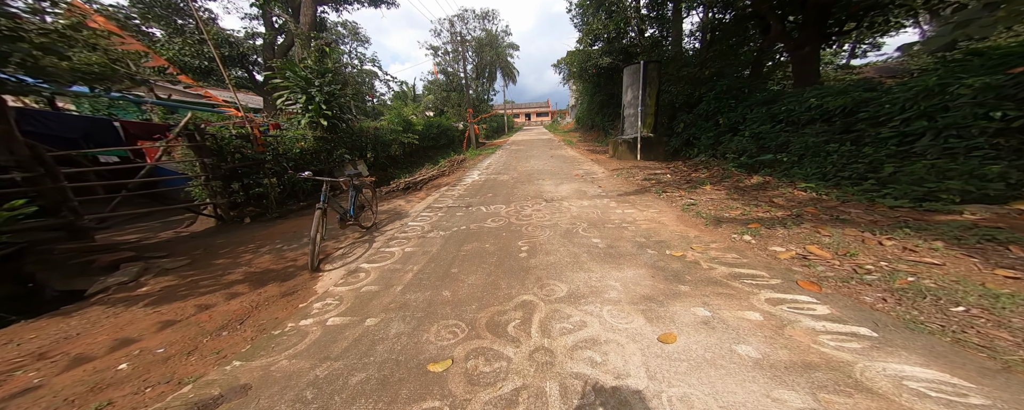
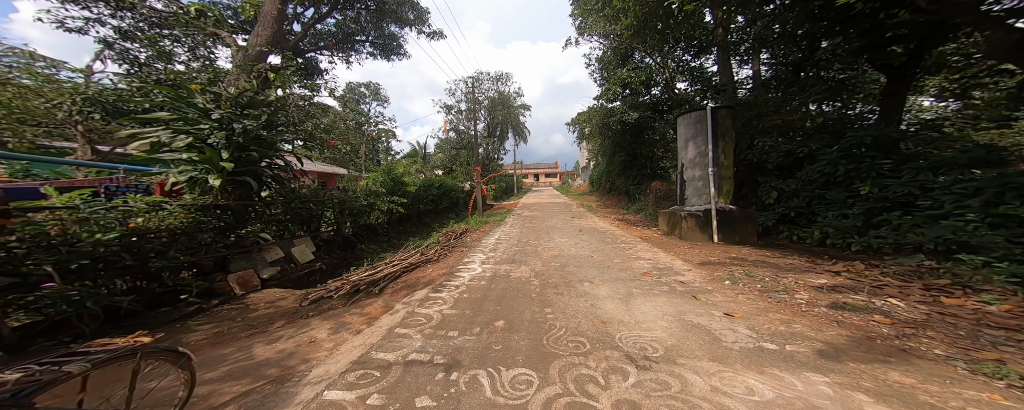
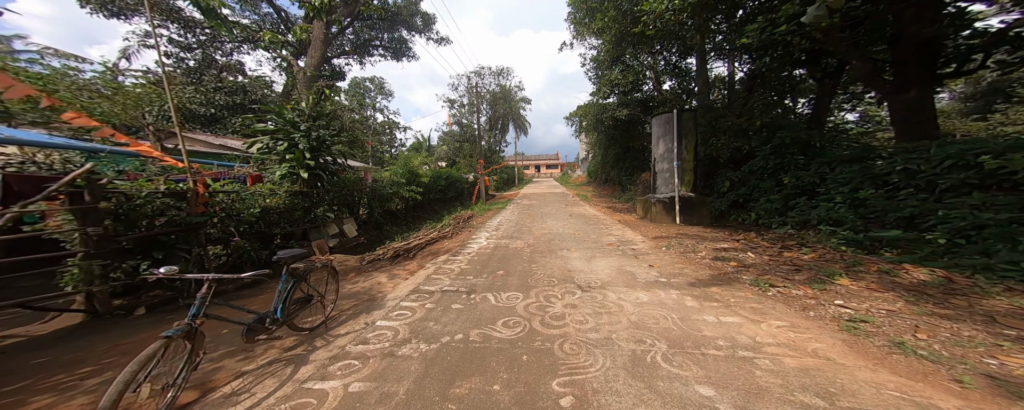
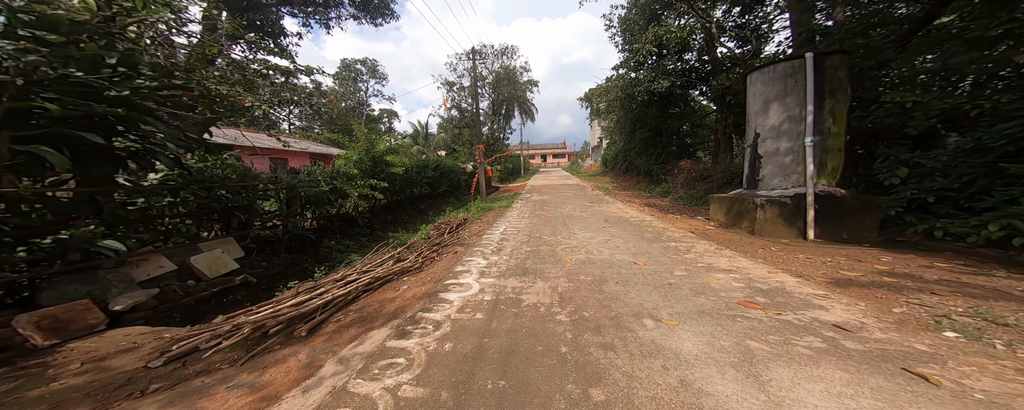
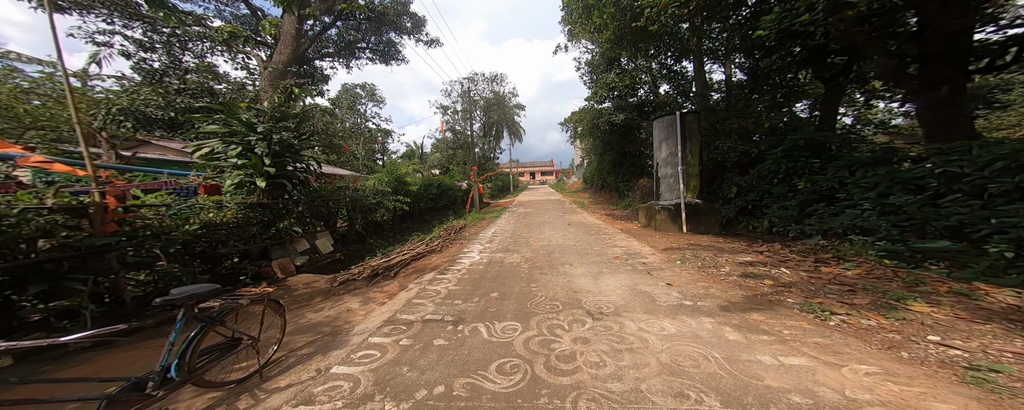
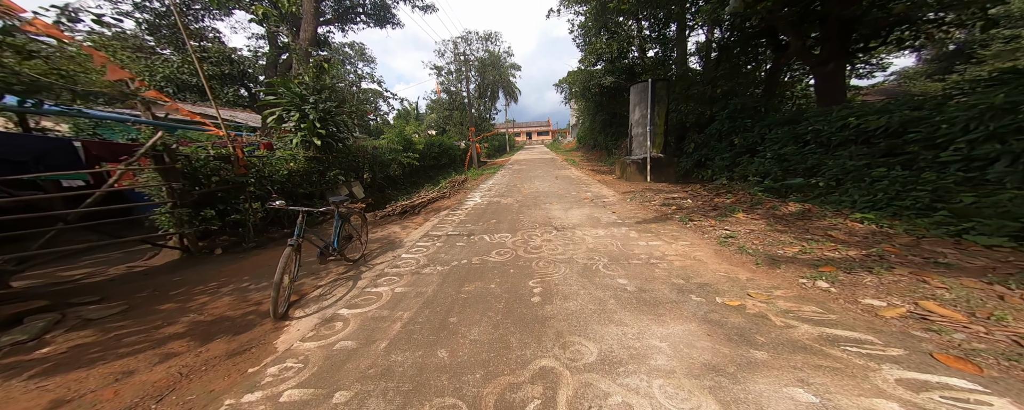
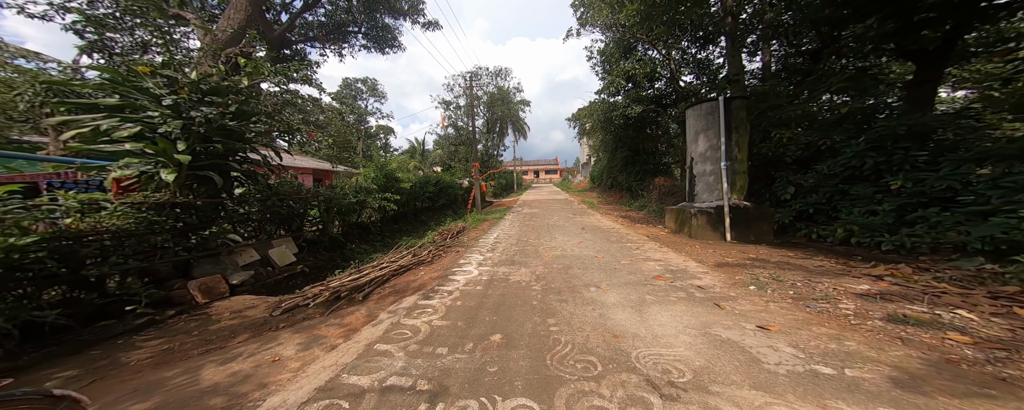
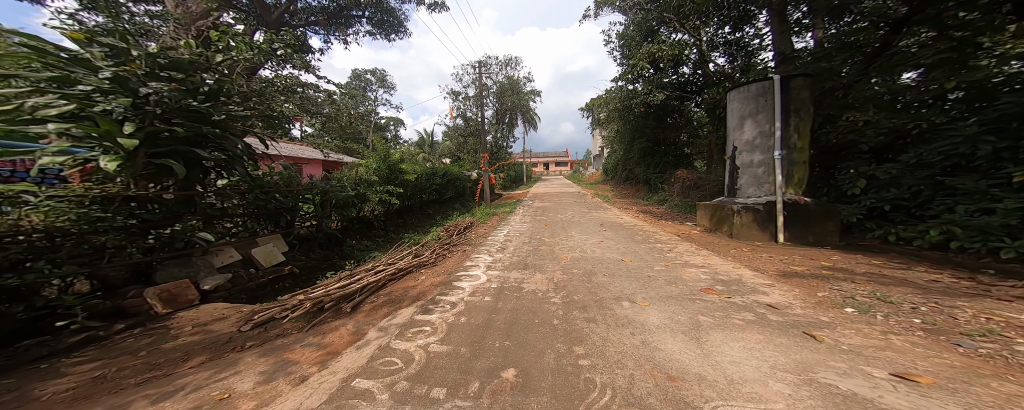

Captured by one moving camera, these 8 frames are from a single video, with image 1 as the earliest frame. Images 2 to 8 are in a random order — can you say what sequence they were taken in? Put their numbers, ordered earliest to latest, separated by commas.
6, 3, 5, 2, 7, 8, 4
